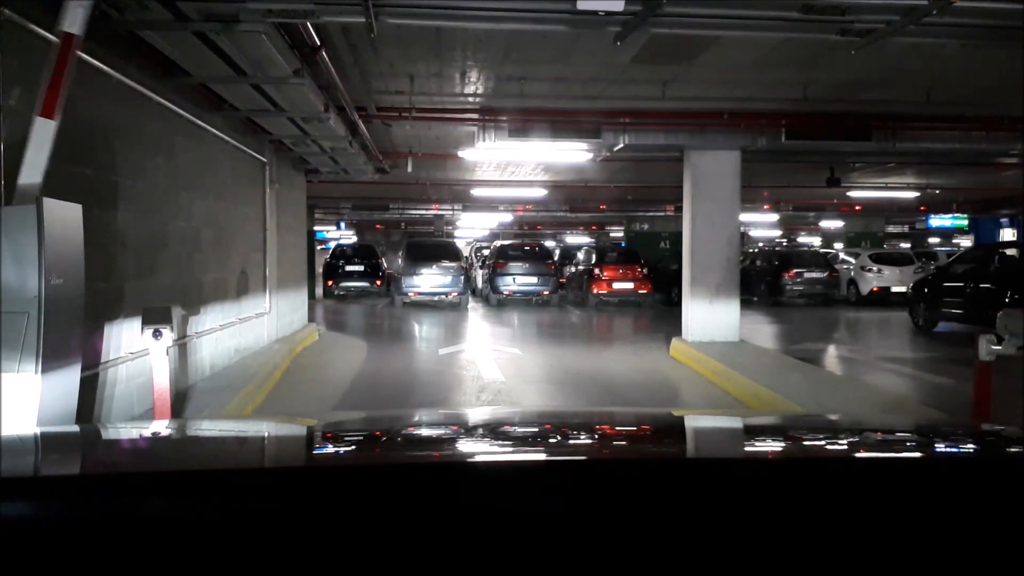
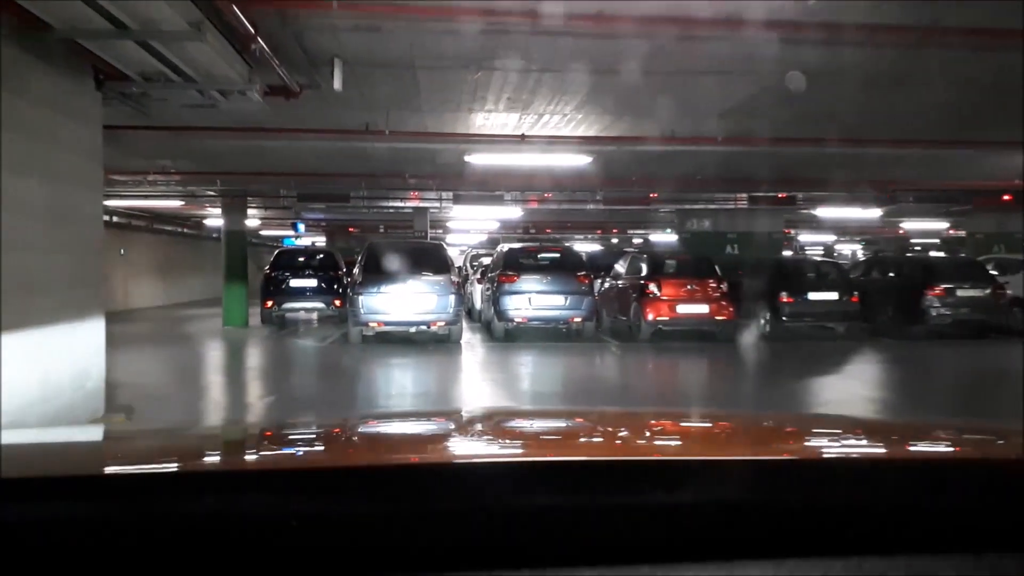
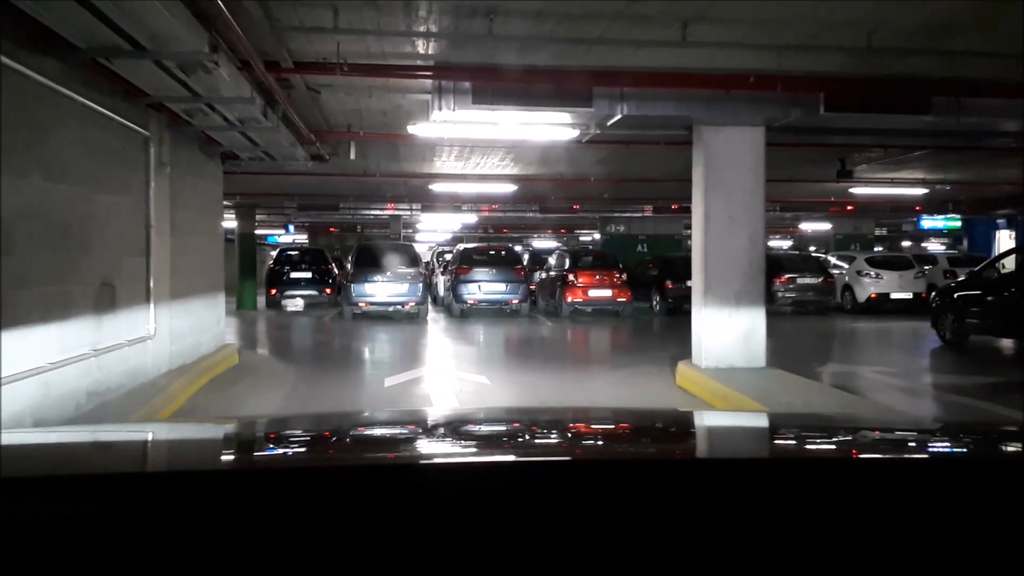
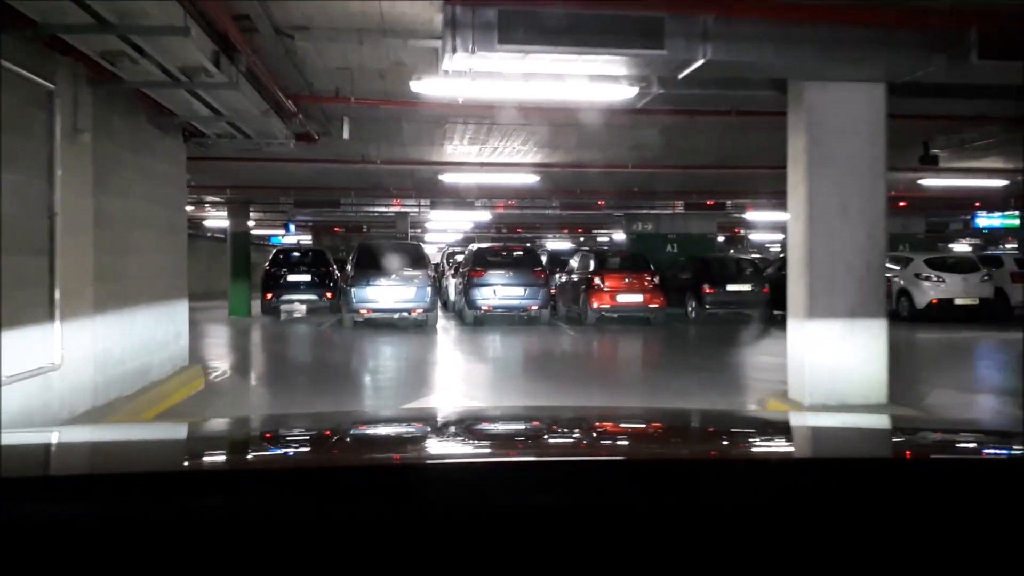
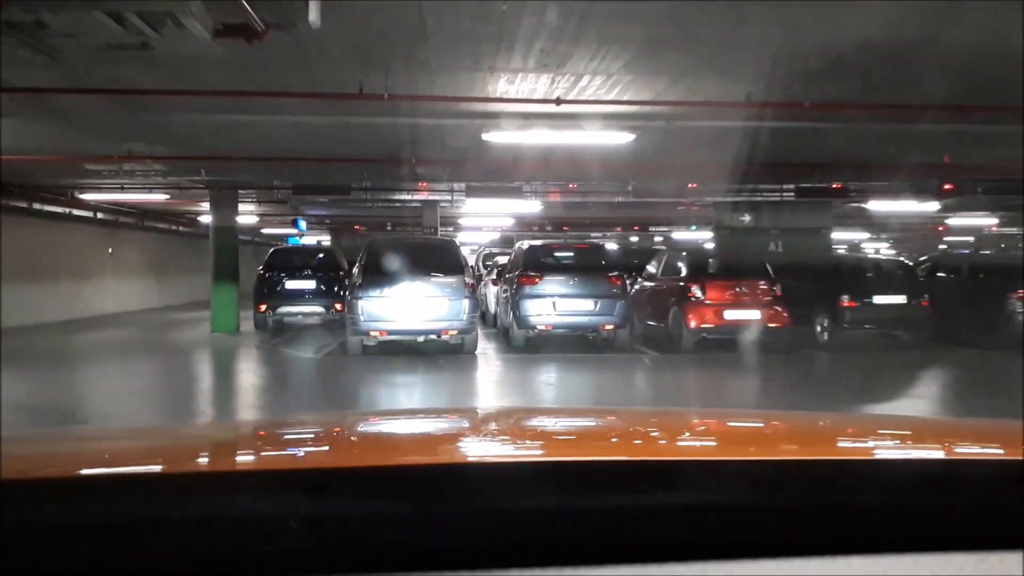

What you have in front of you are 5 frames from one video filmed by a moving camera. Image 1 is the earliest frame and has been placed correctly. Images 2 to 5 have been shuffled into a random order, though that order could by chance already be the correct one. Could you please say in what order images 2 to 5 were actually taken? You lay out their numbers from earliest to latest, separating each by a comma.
3, 4, 2, 5
